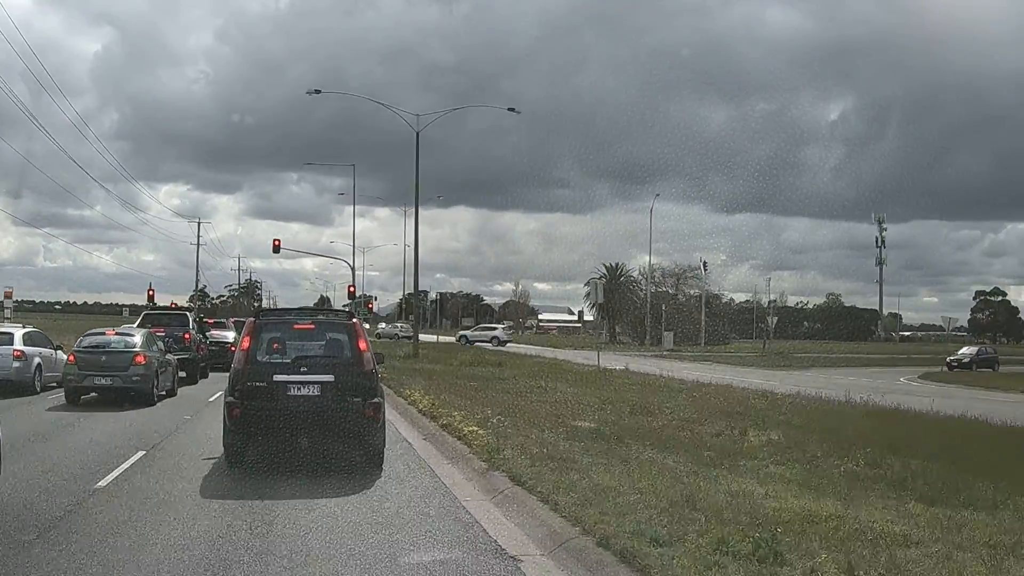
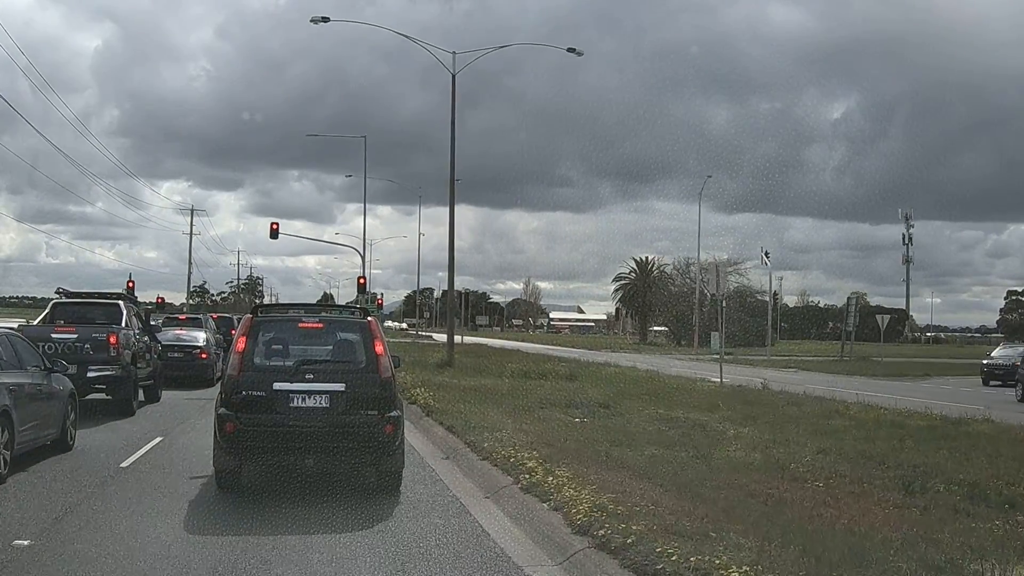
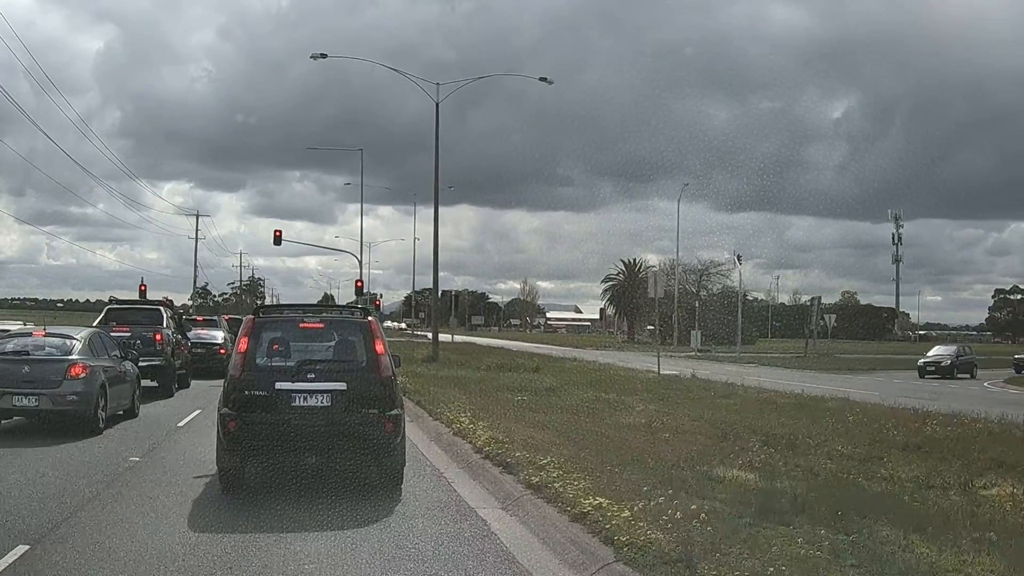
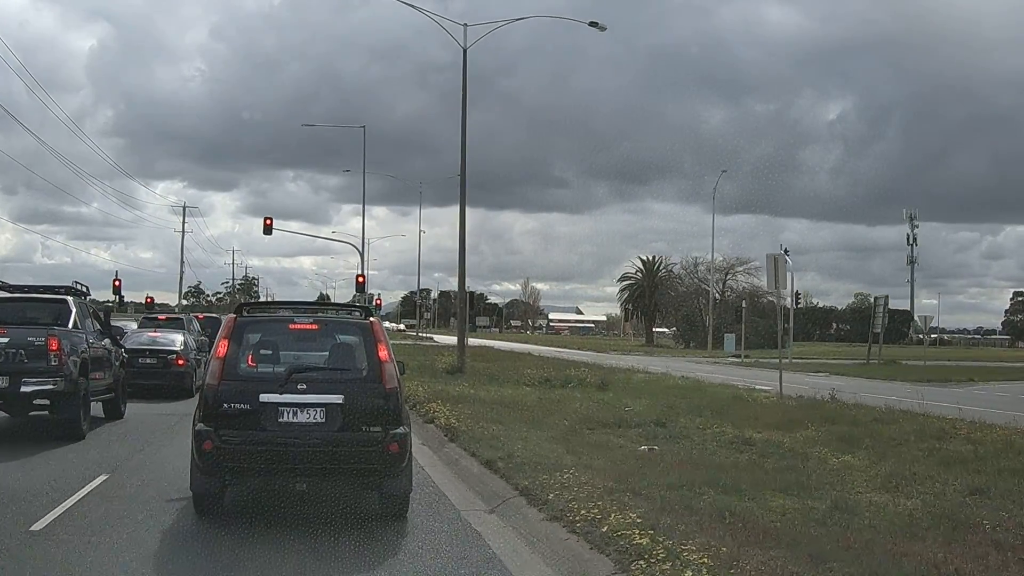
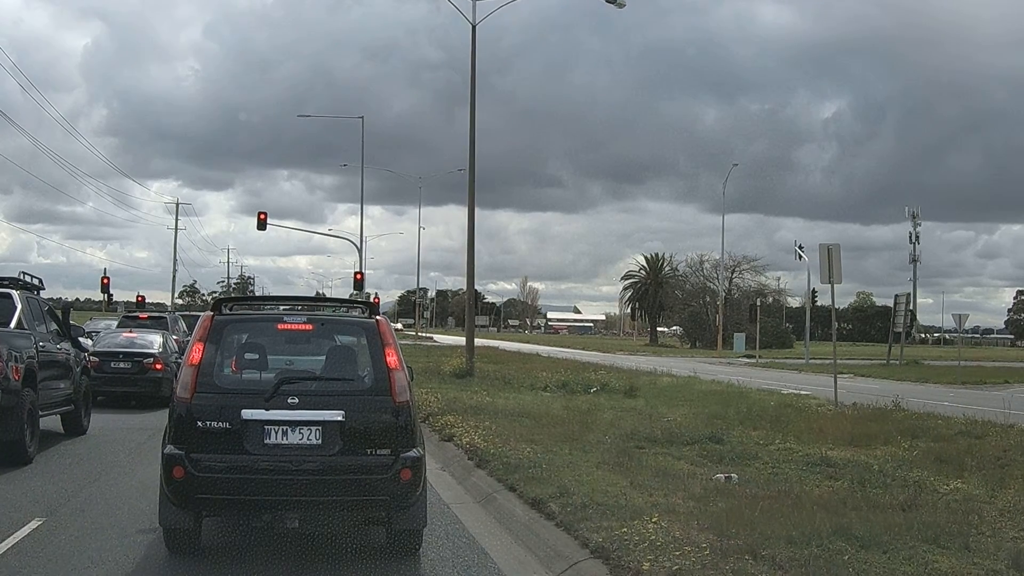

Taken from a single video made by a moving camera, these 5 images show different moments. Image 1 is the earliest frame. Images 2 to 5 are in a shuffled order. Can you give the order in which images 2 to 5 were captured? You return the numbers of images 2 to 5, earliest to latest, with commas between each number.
3, 2, 4, 5
